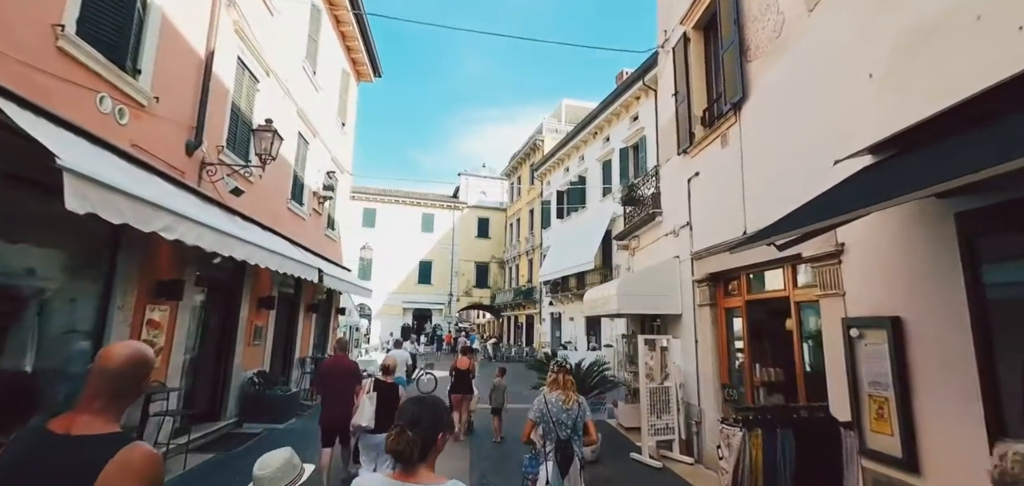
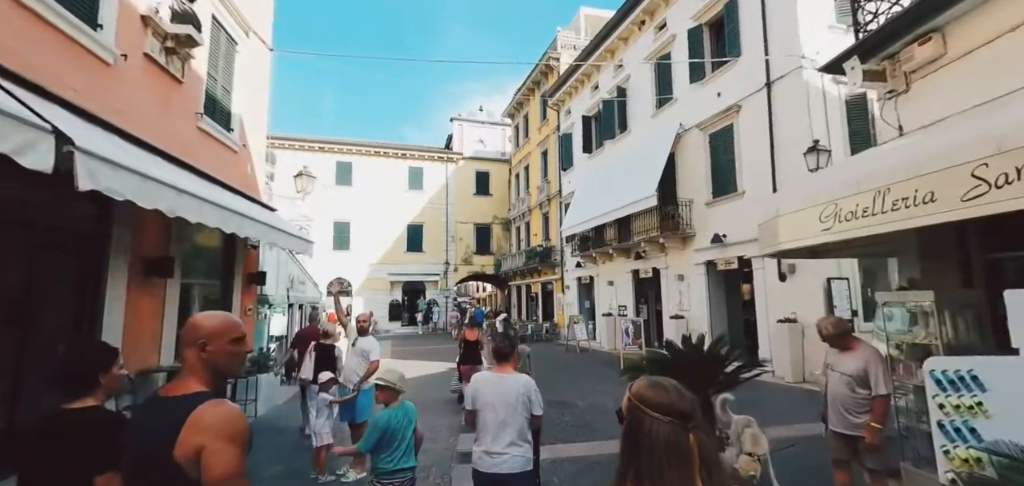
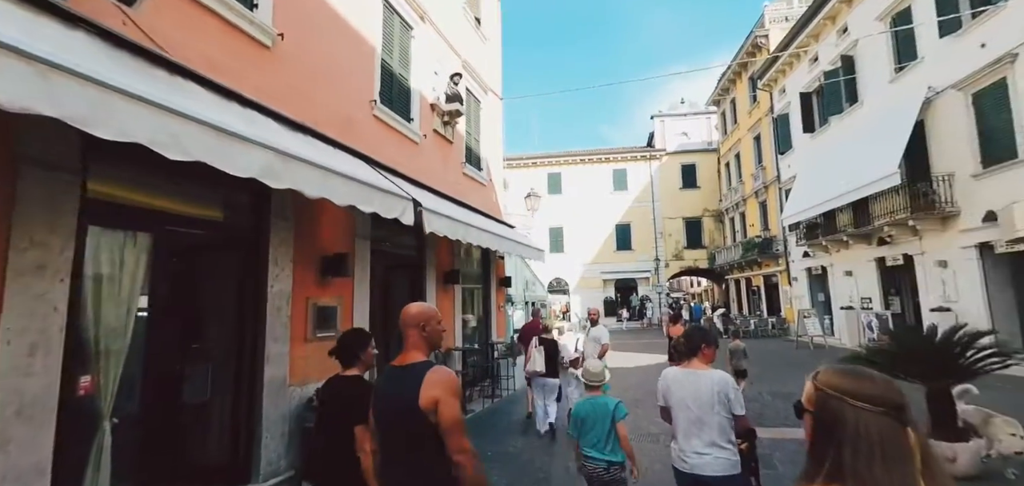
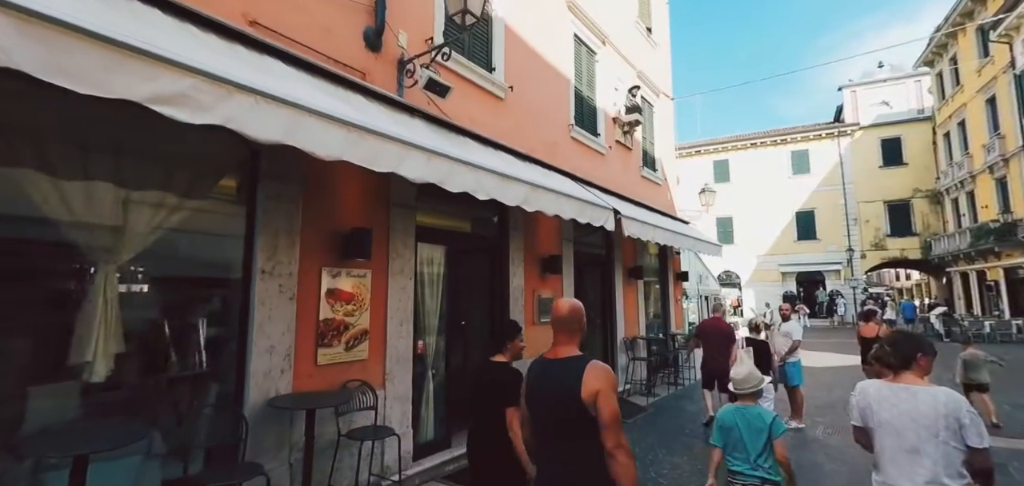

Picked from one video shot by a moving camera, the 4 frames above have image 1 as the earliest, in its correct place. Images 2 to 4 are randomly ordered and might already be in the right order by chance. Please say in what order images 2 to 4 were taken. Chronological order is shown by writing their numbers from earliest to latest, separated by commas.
4, 3, 2
